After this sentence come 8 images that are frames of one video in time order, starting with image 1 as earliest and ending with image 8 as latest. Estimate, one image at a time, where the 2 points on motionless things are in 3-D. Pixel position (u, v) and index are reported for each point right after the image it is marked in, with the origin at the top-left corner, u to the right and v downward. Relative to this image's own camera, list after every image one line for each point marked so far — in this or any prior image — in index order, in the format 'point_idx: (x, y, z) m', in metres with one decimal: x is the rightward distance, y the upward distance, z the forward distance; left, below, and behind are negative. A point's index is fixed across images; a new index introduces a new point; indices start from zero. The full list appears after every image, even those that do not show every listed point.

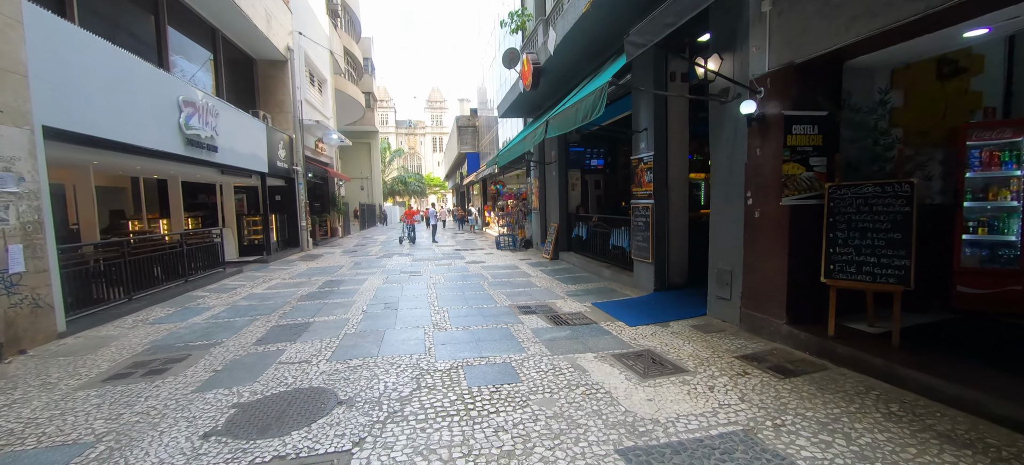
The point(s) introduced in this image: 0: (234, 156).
0: (-7.0, +2.0, +10.3) m
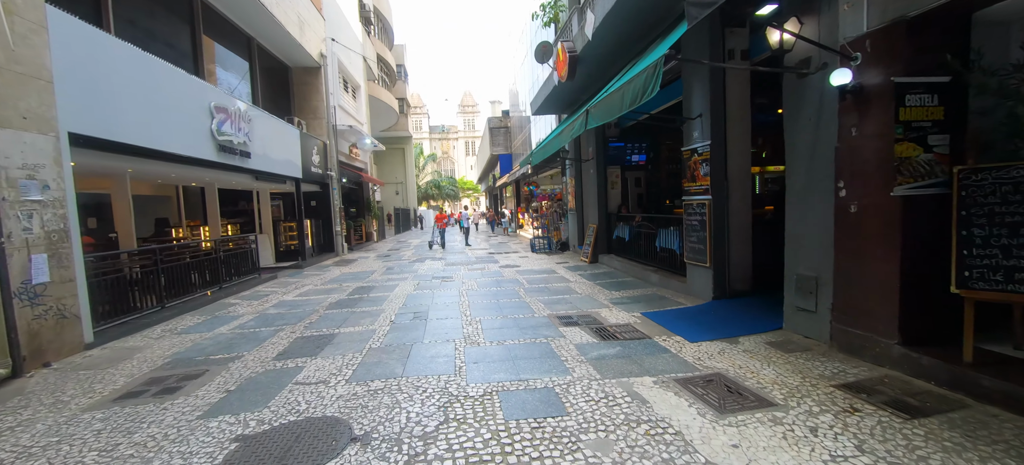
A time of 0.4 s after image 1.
0: (-6.2, +1.8, +10.3) m
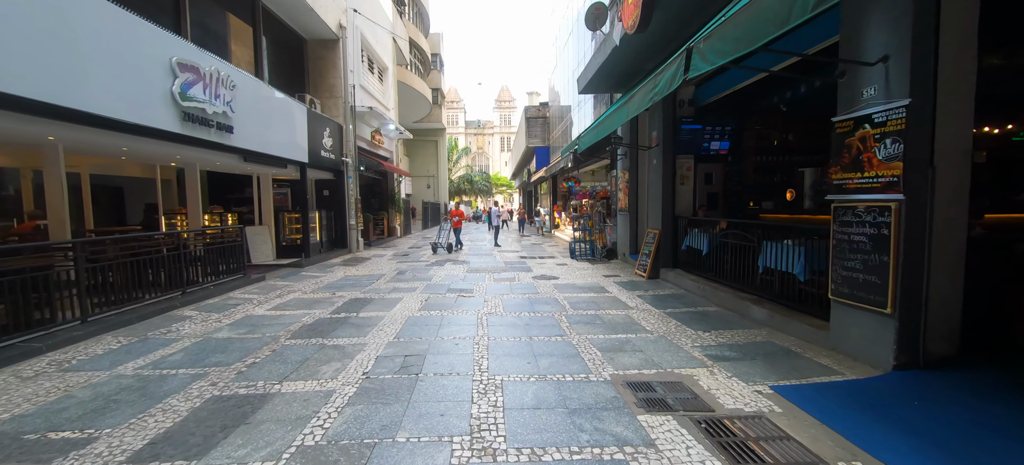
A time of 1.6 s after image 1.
0: (-5.3, +2.0, +8.6) m
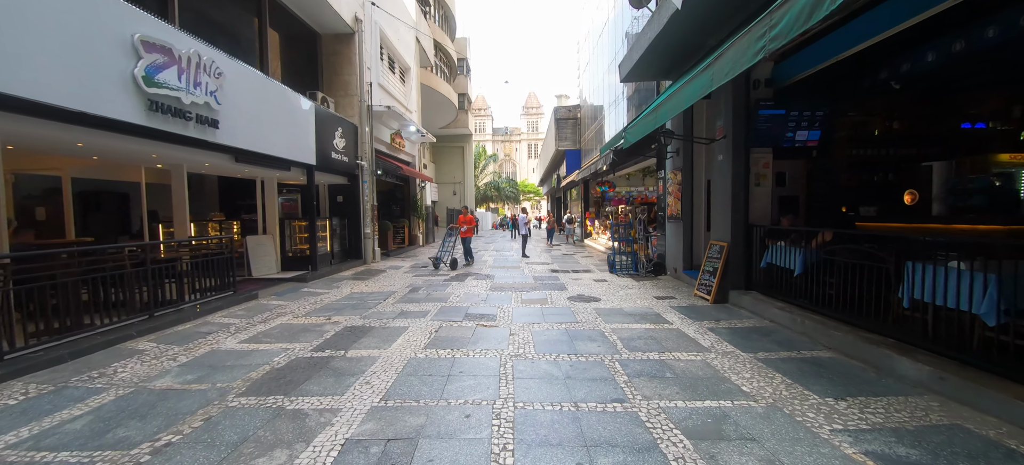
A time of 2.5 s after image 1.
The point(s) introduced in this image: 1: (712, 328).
0: (-4.8, +1.8, +7.5) m
1: (+2.6, -1.3, +5.4) m
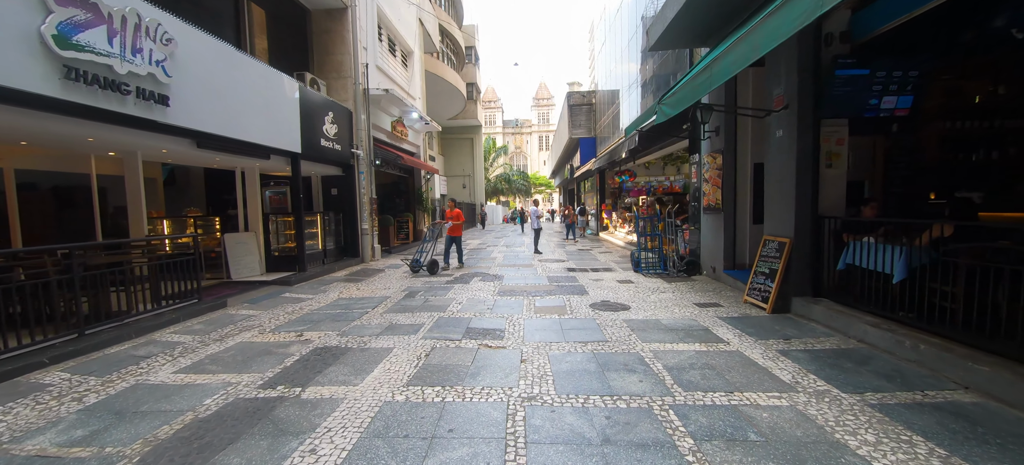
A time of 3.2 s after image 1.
0: (-4.6, +1.8, +6.4) m
1: (+2.8, -1.2, +4.2) m
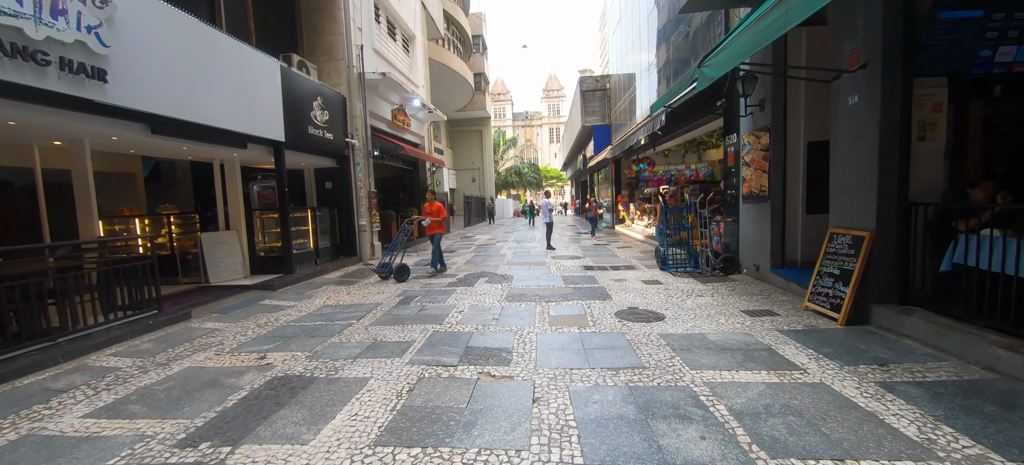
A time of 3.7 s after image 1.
0: (-4.5, +1.8, +5.5) m
1: (+2.8, -1.1, +3.1) m
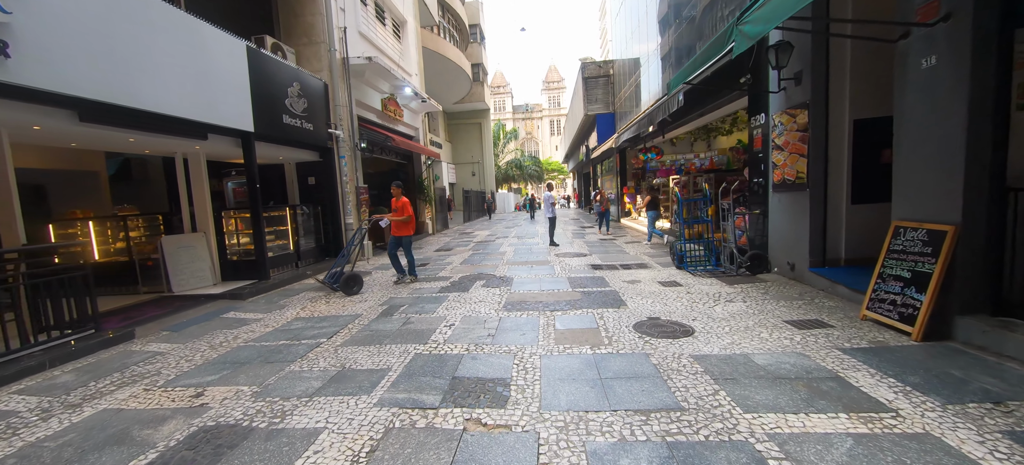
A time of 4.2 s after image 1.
0: (-4.6, +1.8, +4.7) m
1: (+2.8, -1.1, +2.3) m
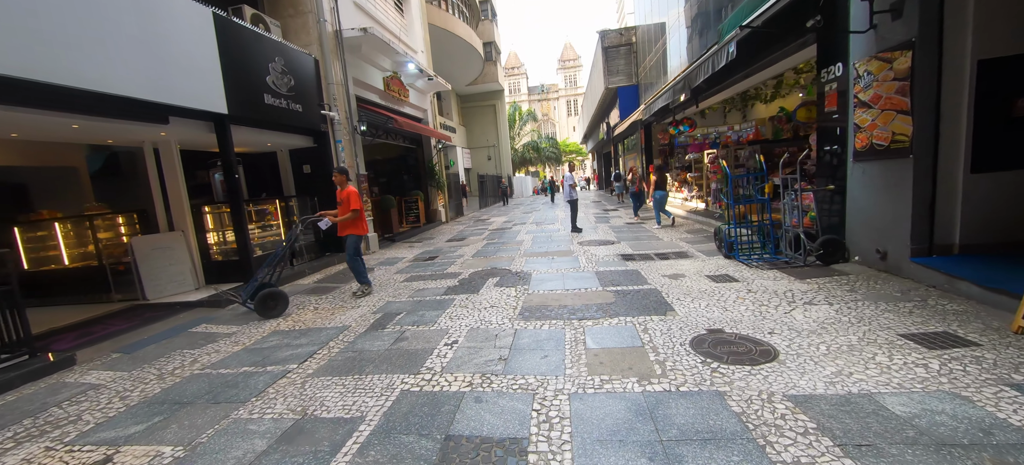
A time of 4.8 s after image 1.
0: (-4.5, +1.7, +3.8) m
1: (+2.8, -1.1, +1.2) m
